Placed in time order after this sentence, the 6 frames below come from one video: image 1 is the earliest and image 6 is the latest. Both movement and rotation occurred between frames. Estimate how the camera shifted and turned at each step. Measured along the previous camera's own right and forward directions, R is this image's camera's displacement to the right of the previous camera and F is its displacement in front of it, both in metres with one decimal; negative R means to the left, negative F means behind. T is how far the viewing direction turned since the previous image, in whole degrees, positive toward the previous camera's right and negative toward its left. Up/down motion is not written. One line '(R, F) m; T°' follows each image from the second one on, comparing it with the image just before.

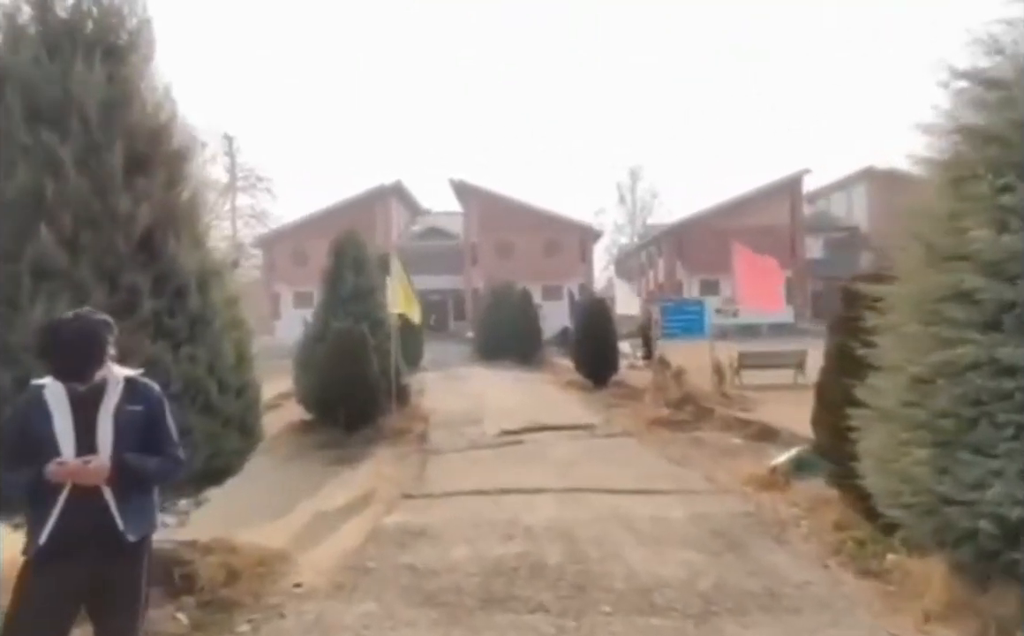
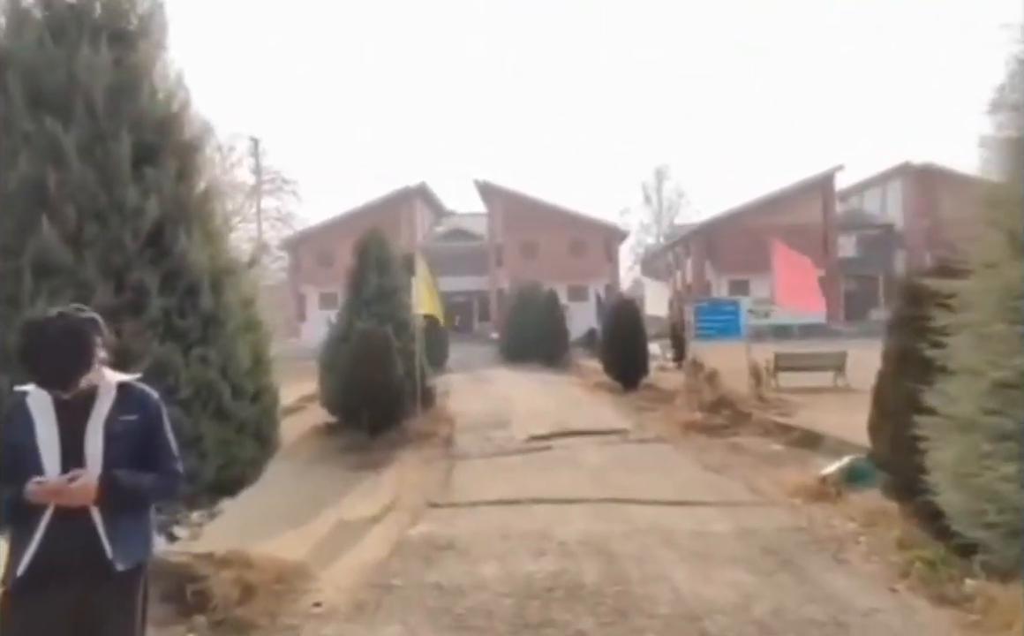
(-0.1, +0.5) m; -2°
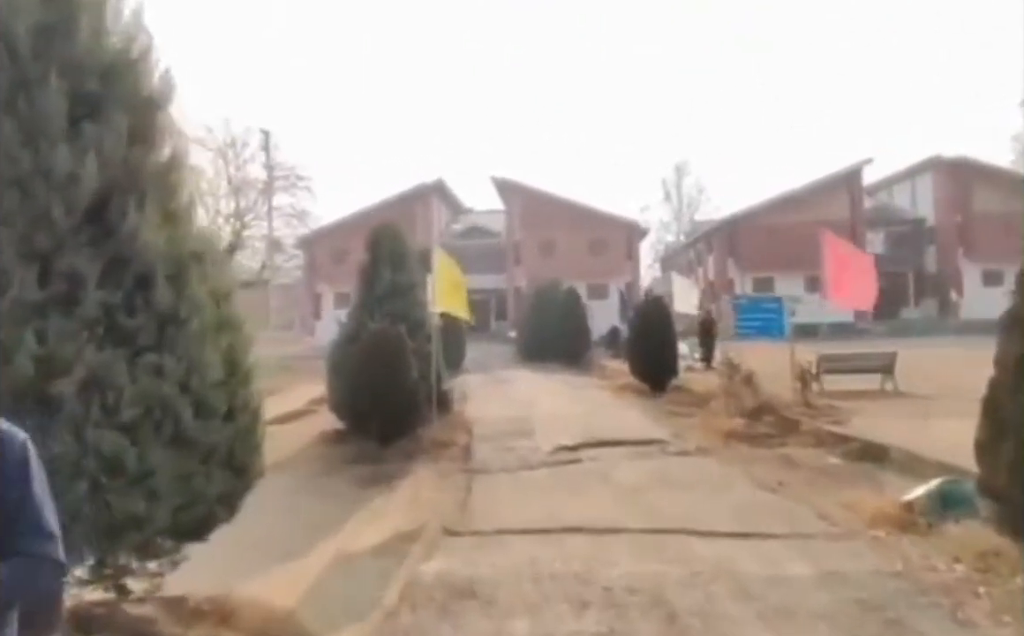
(-0.2, +1.4) m; -1°
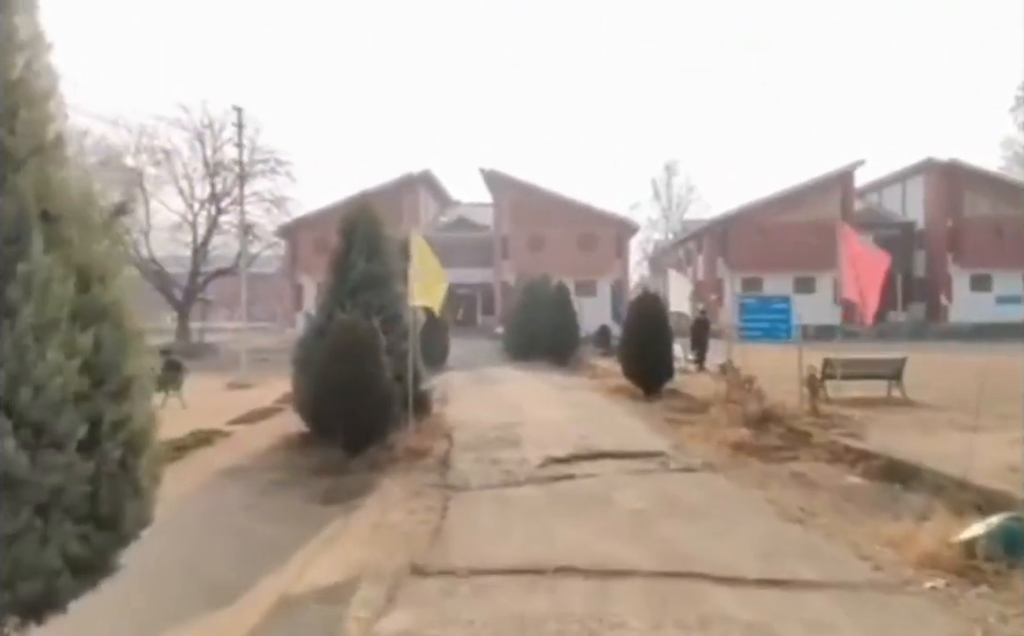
(0.0, +1.5) m; +1°
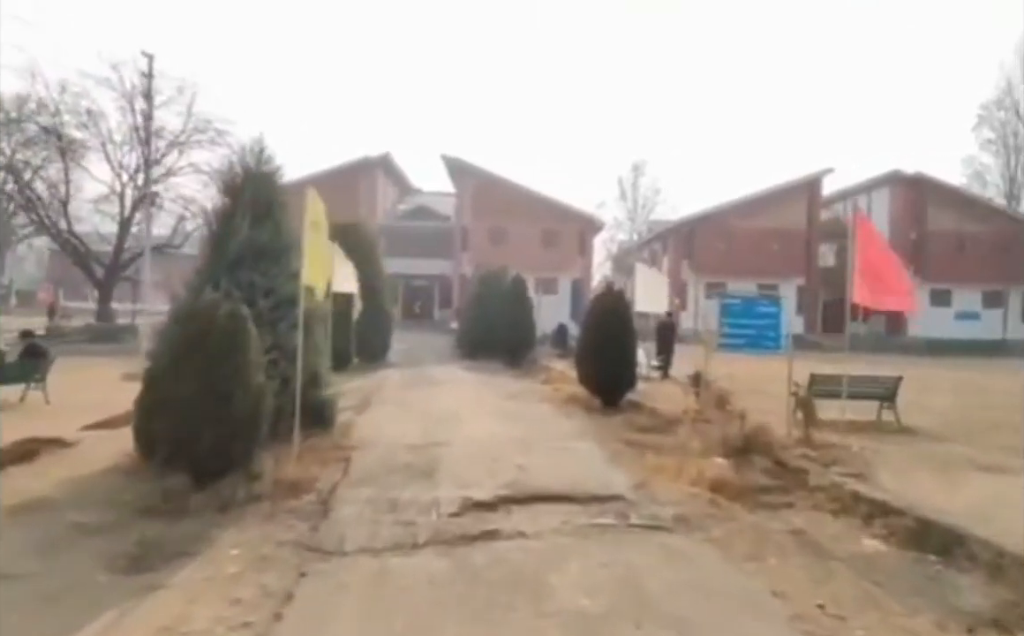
(+0.7, +3.2) m; +3°
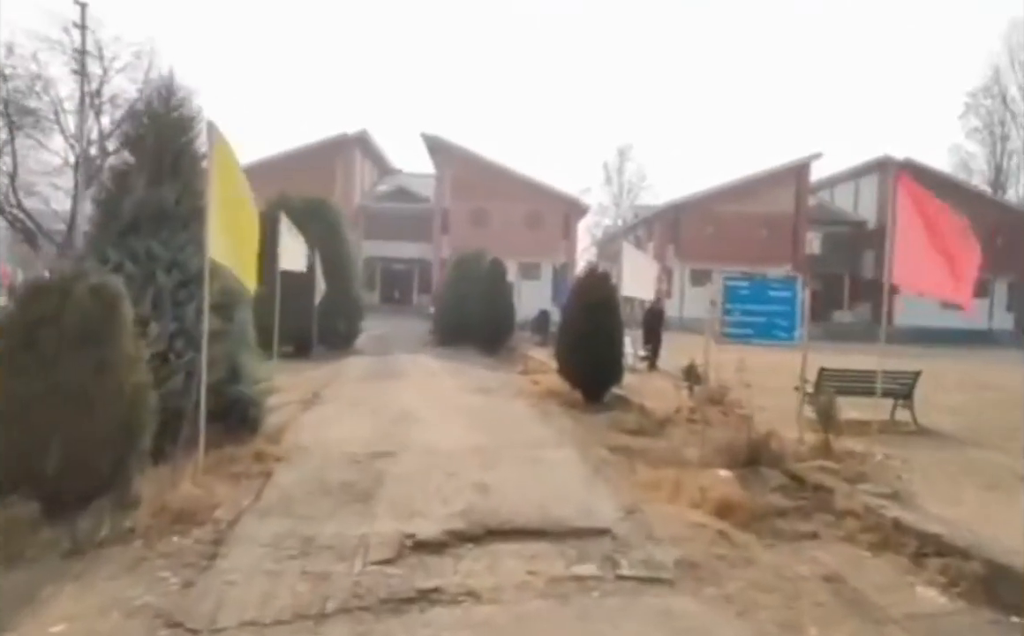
(+0.3, +2.1) m; +1°
